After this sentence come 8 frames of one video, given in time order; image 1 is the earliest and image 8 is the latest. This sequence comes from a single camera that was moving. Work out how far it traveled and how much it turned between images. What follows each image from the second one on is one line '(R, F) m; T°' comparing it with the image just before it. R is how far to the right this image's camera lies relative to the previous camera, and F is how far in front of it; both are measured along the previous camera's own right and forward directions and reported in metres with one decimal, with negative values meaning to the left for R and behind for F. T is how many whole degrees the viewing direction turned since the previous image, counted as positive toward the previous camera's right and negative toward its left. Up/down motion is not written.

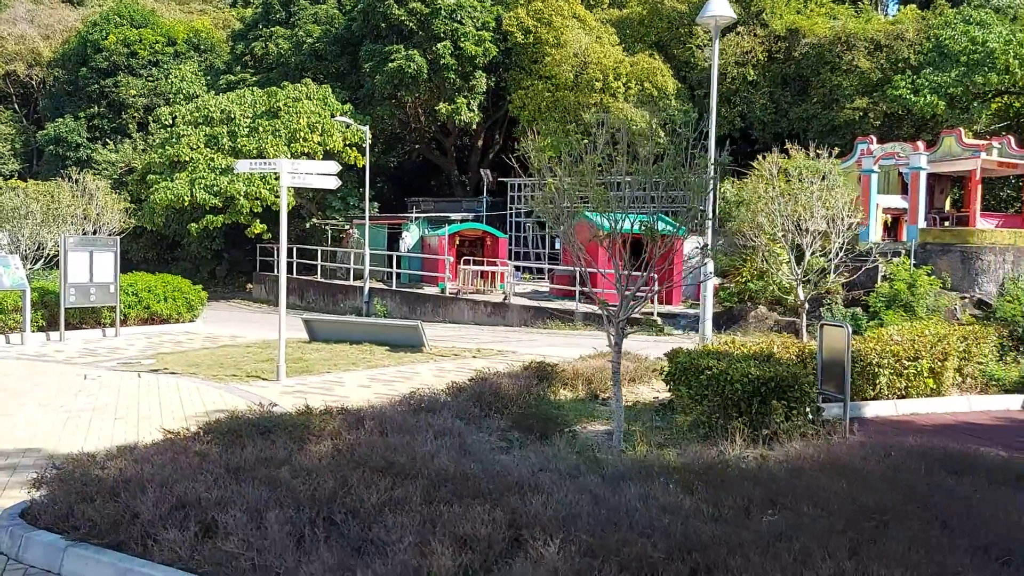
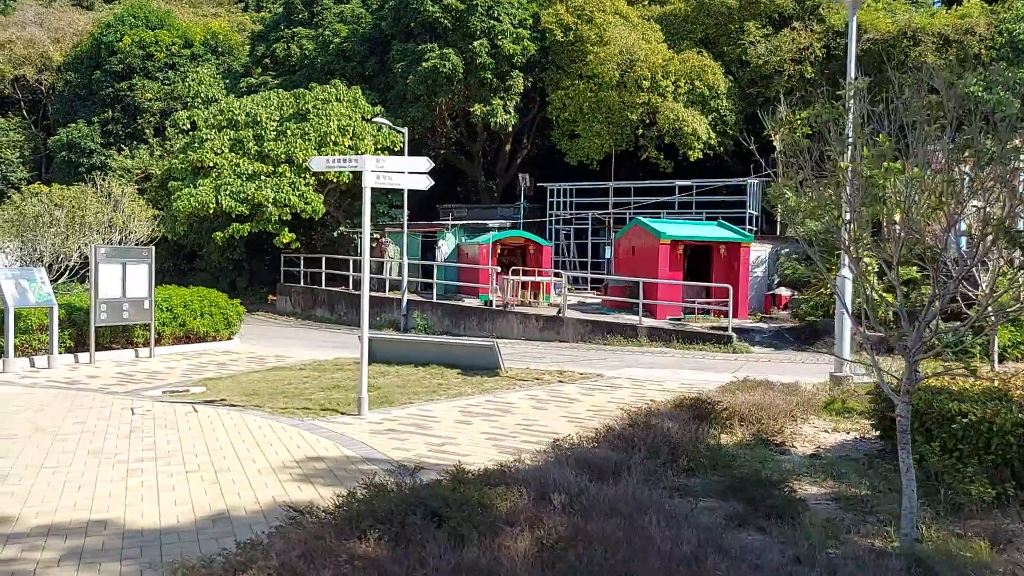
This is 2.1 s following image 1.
(-1.3, +1.6) m; 0°
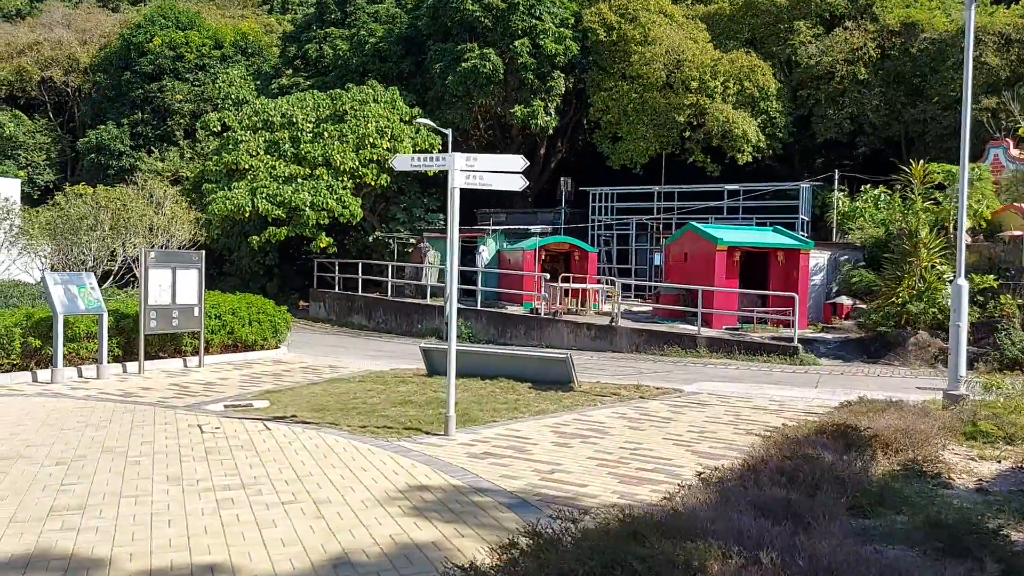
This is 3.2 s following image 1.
(-0.8, +0.7) m; -1°
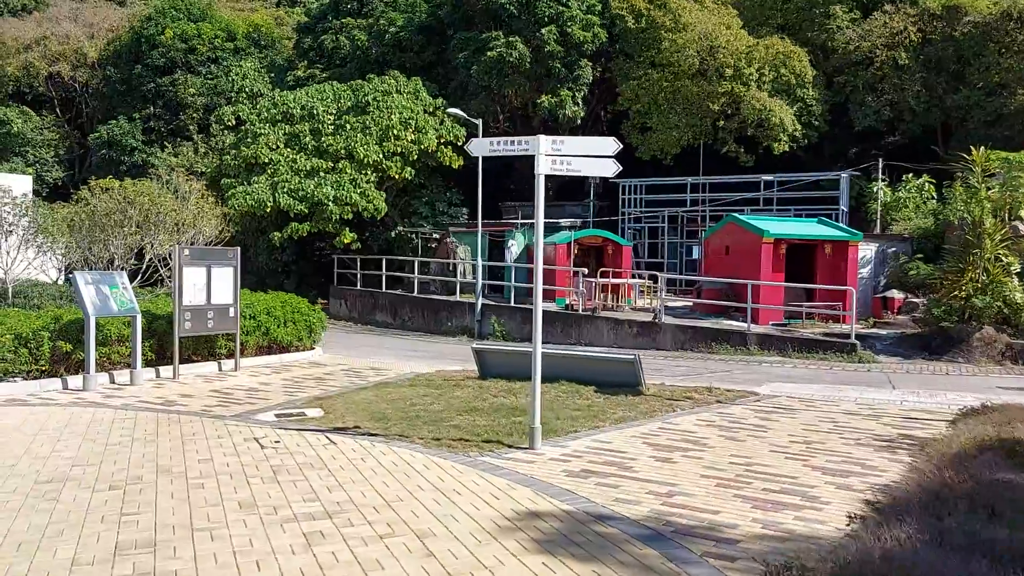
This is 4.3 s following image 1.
(-0.8, +0.8) m; 0°
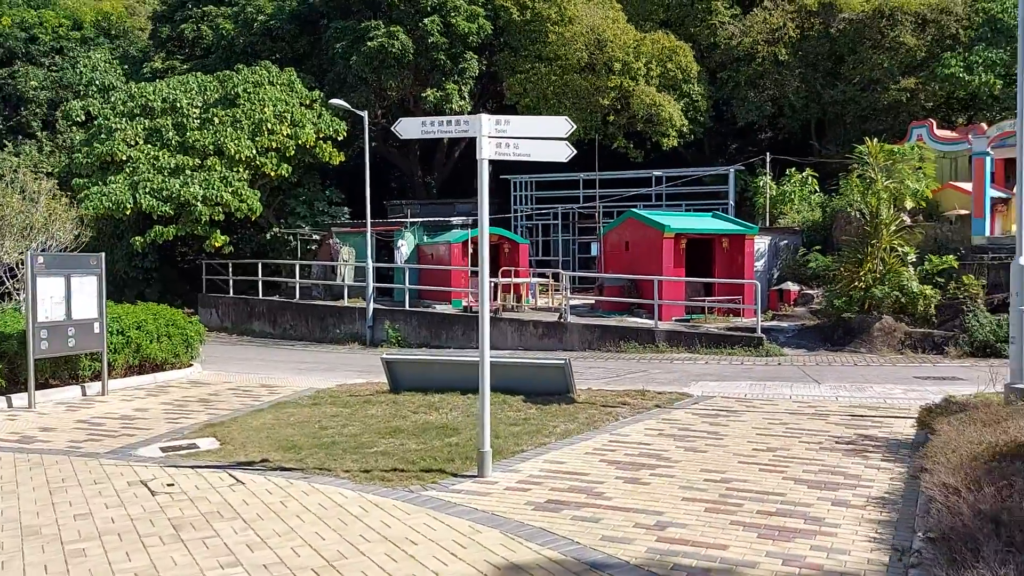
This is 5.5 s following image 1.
(-0.5, +1.0) m; +9°
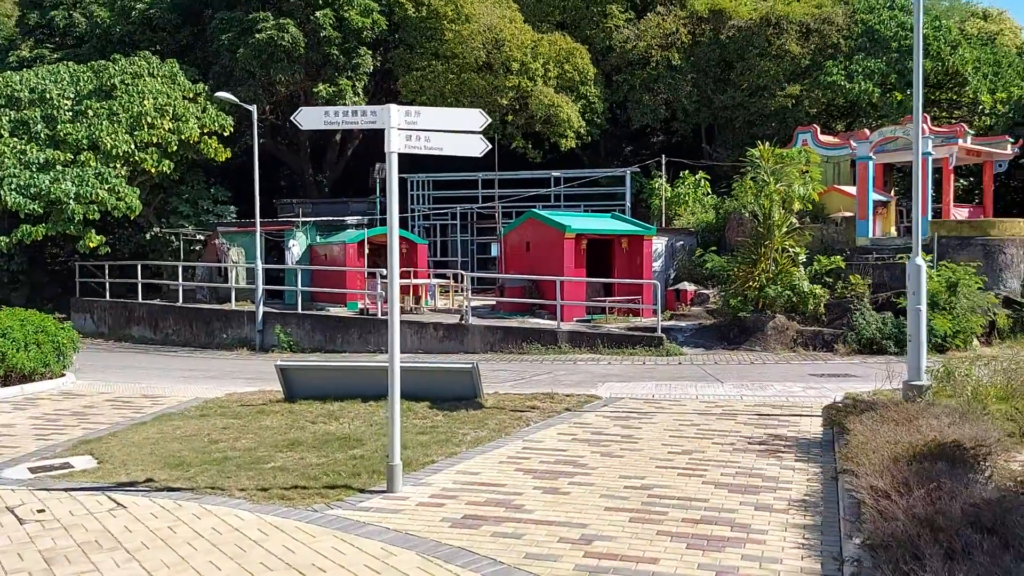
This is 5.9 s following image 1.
(-0.1, +0.4) m; +7°
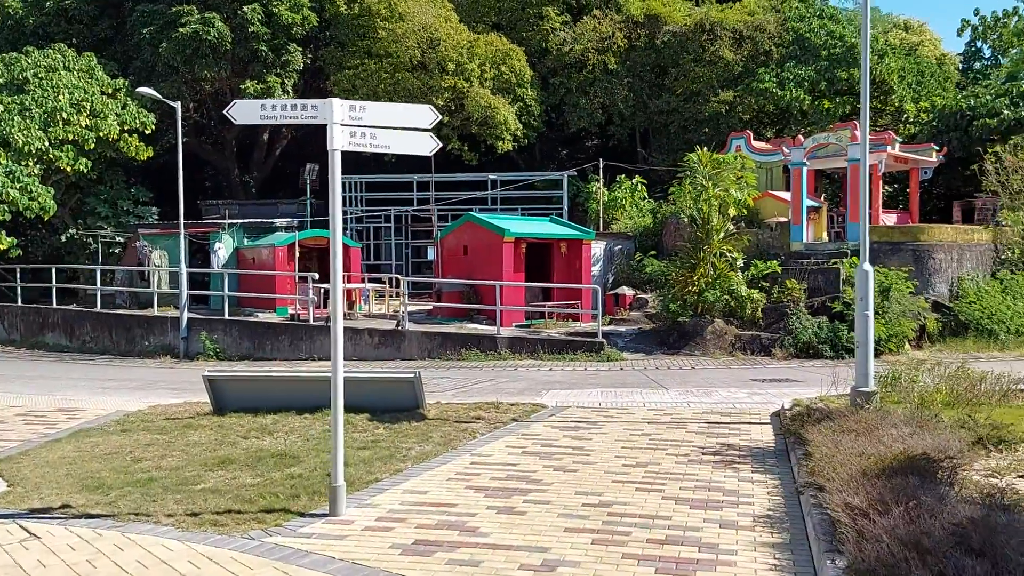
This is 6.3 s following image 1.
(-0.1, +0.3) m; +5°
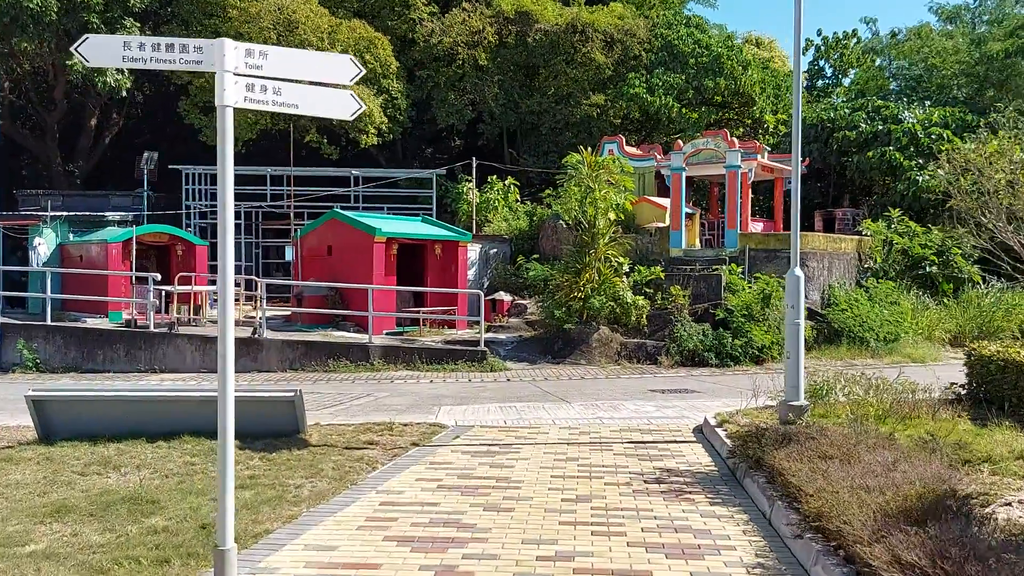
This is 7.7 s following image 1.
(-0.5, +1.2) m; +10°
